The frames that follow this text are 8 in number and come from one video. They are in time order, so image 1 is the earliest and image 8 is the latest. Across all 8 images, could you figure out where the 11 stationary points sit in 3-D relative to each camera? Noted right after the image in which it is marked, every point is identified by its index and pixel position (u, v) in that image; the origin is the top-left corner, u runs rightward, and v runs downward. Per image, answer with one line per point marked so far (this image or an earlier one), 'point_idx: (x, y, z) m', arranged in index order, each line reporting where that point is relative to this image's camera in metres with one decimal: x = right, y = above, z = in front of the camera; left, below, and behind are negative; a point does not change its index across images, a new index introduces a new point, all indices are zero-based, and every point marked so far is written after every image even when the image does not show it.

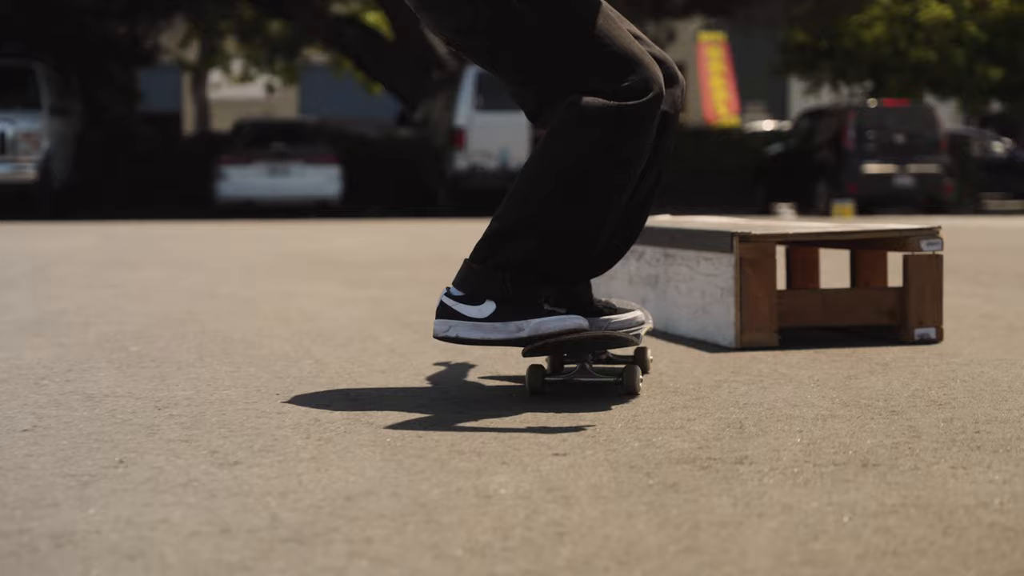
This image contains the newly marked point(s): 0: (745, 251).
0: (+0.7, +0.1, +6.0) m
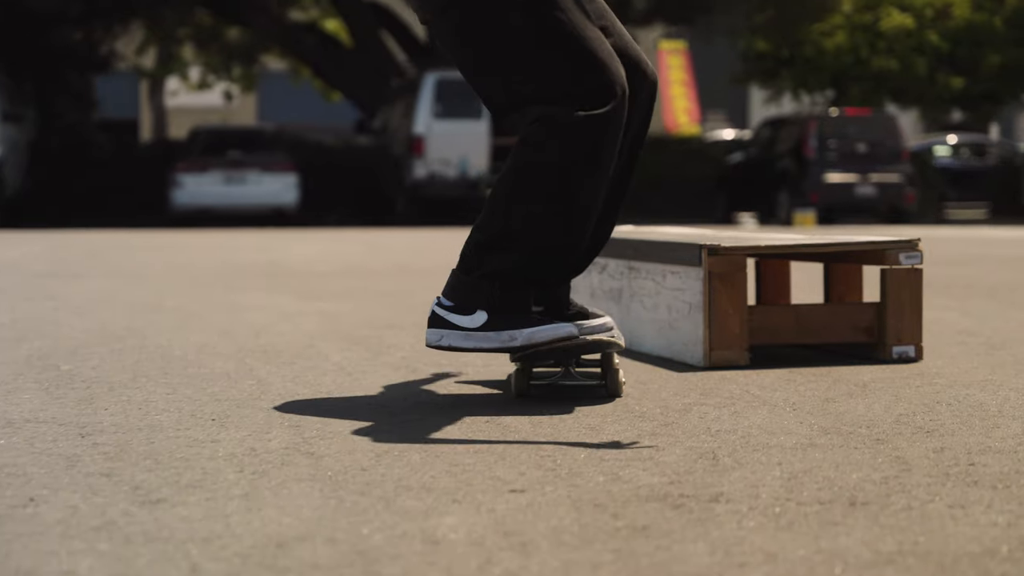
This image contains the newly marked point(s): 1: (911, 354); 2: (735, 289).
0: (+0.6, +0.1, +5.7) m
1: (+1.1, -0.2, +5.9) m
2: (+0.6, 0.0, +5.7) m
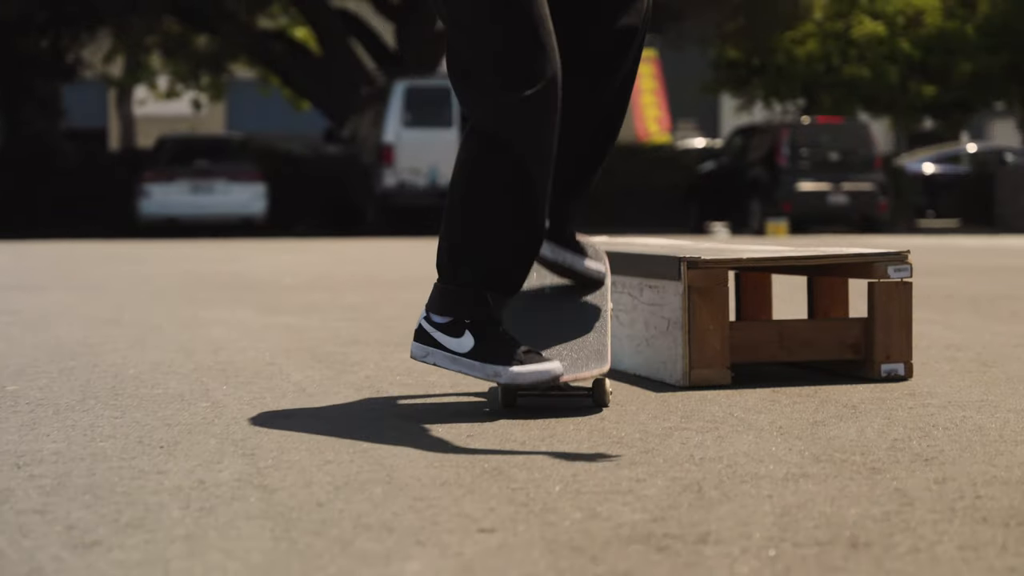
0: (+0.5, 0.0, +5.4) m
1: (+1.1, -0.2, +5.7) m
2: (+0.5, 0.0, +5.5) m
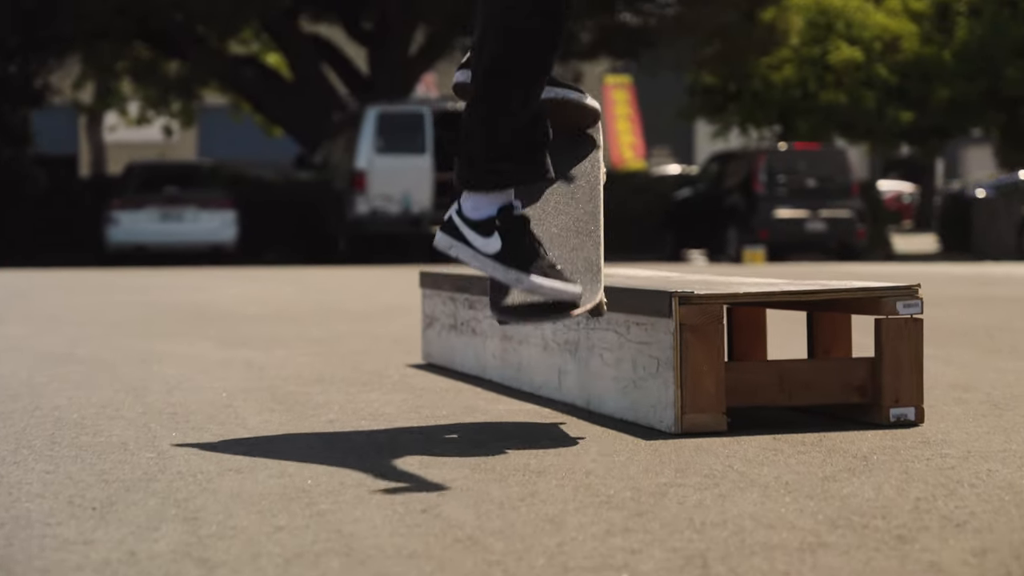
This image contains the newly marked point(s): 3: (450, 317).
0: (+0.4, -0.1, +5.0) m
1: (+1.0, -0.3, +5.2) m
2: (+0.5, -0.1, +5.0) m
3: (-0.2, -0.1, +7.3) m
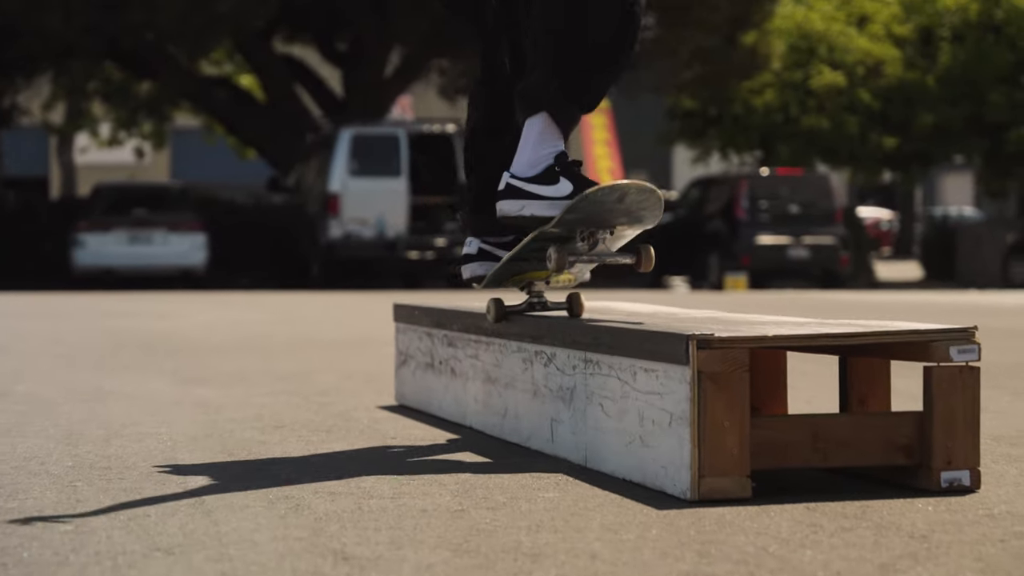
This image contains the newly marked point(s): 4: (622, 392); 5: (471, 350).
0: (+0.4, -0.1, +4.2) m
1: (+1.0, -0.4, +4.5) m
2: (+0.4, -0.2, +4.2) m
3: (-0.3, -0.2, +6.5) m
4: (+0.2, -0.2, +4.7) m
5: (-0.1, -0.2, +5.9) m
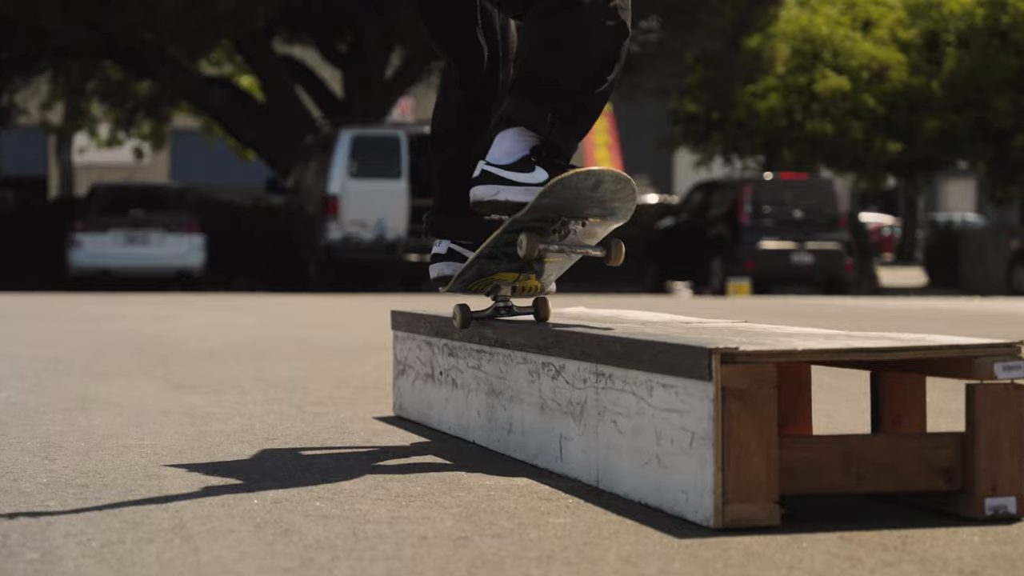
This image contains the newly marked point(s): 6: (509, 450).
0: (+0.4, -0.2, +3.9) m
1: (+1.0, -0.4, +4.1) m
2: (+0.5, -0.2, +3.9) m
3: (-0.3, -0.2, +6.1) m
4: (+0.3, -0.3, +4.3) m
5: (-0.1, -0.2, +5.6) m
6: (0.0, -0.4, +5.4) m
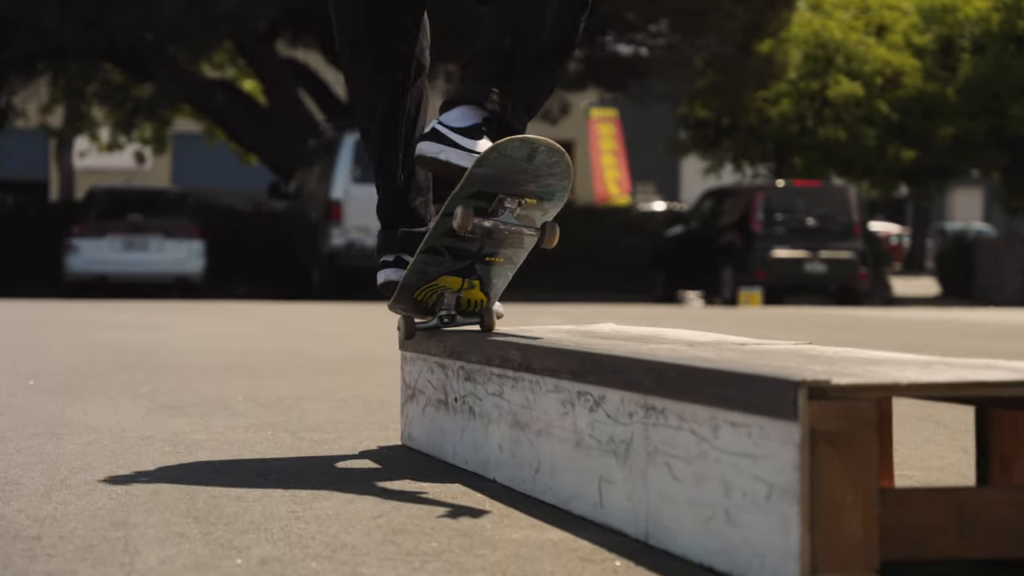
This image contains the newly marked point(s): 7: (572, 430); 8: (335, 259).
0: (+0.5, -0.2, +3.1) m
1: (+1.0, -0.5, +3.4) m
2: (+0.5, -0.3, +3.2) m
3: (-0.2, -0.3, +5.4) m
4: (+0.3, -0.3, +3.6) m
5: (0.0, -0.2, +4.9) m
6: (+0.1, -0.5, +4.6) m
7: (+0.1, -0.3, +4.3) m
8: (-1.6, +0.2, +18.1) m
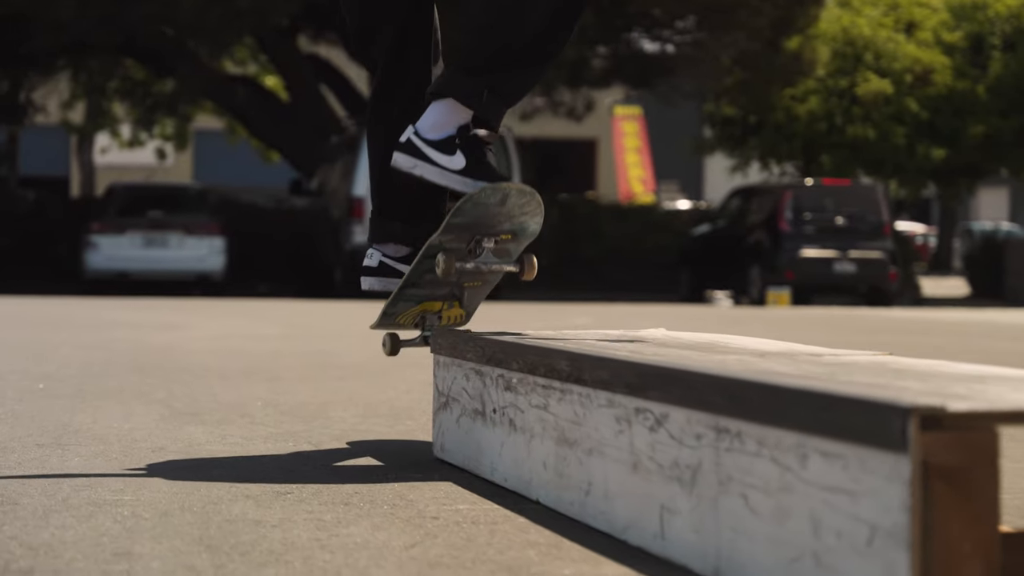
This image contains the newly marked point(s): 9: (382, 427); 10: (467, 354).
0: (+0.6, -0.2, +2.7) m
1: (+1.1, -0.5, +2.9) m
2: (+0.6, -0.3, +2.7) m
3: (-0.1, -0.3, +5.0) m
4: (+0.4, -0.3, +3.1) m
5: (+0.1, -0.2, +4.4) m
6: (+0.1, -0.5, +4.2) m
7: (+0.2, -0.3, +3.9) m
8: (-1.4, +0.2, +17.7) m
9: (-0.4, -0.4, +6.5) m
10: (-0.1, -0.2, +5.0) m
